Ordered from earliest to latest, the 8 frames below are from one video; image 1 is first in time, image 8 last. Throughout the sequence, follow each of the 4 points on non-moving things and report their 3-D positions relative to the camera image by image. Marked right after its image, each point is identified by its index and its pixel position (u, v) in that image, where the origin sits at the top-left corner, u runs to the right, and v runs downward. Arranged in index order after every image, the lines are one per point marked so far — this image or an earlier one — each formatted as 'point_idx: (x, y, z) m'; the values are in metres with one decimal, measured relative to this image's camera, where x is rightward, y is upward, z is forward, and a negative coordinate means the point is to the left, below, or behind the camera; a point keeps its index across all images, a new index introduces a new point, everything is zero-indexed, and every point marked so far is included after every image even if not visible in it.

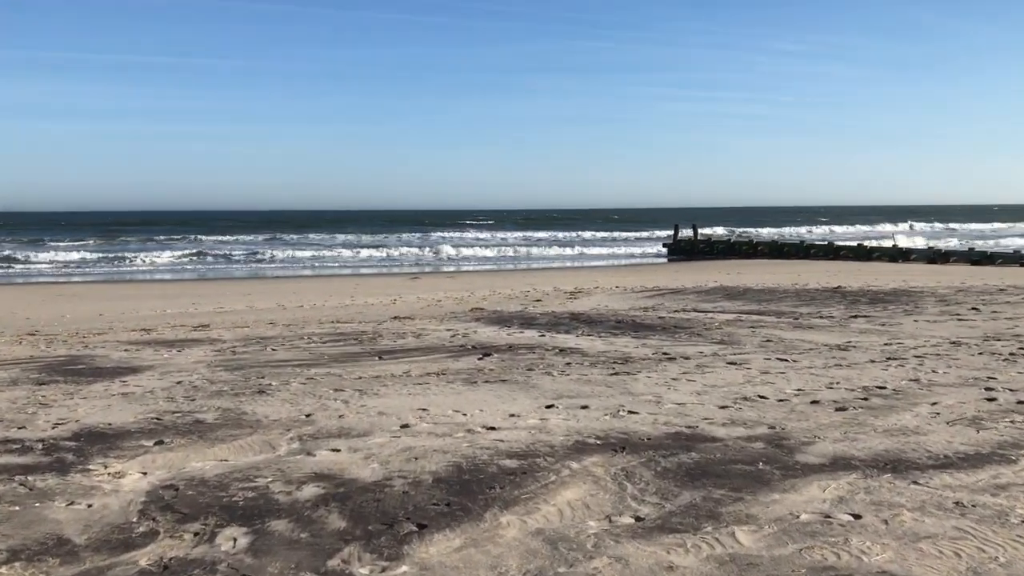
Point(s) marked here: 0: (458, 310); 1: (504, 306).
0: (-0.8, -0.3, +14.5) m
1: (-0.1, -0.3, +15.2) m
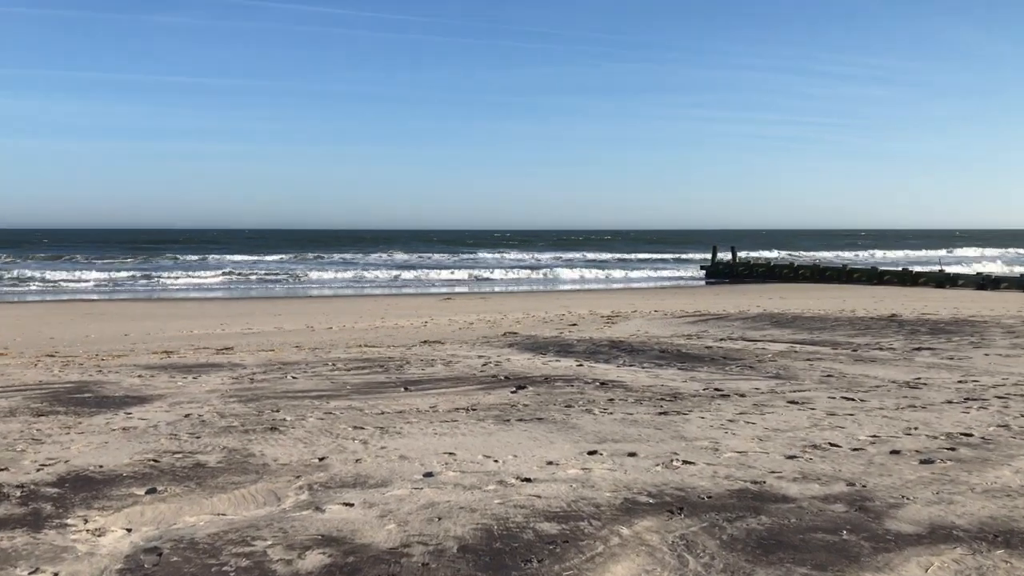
0: (-0.3, -0.7, +13.9) m
1: (+0.4, -0.7, +14.6) m
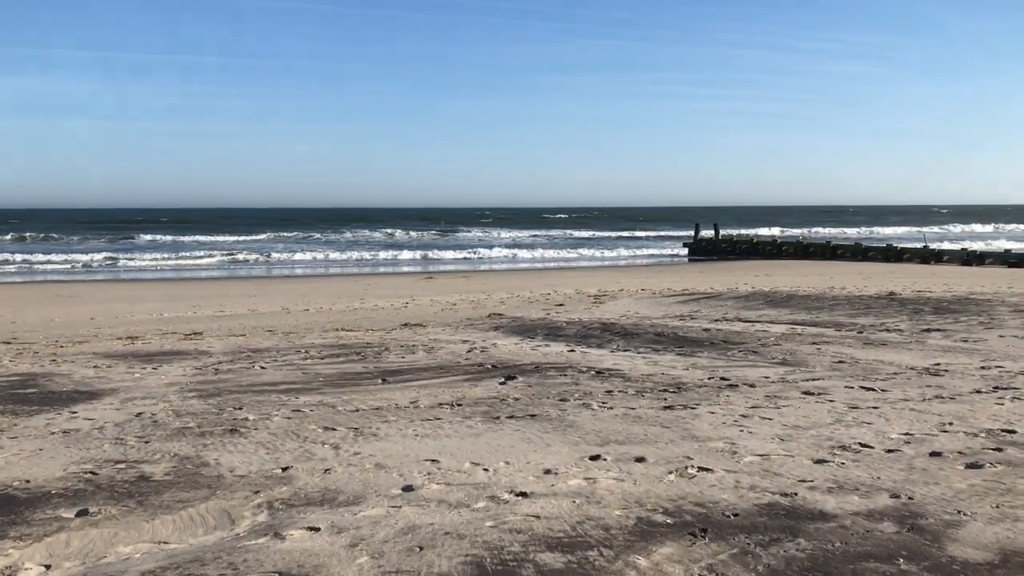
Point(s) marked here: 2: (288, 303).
0: (-0.5, -0.4, +13.3) m
1: (+0.2, -0.4, +14.0) m
2: (-4.2, -0.3, +17.9) m
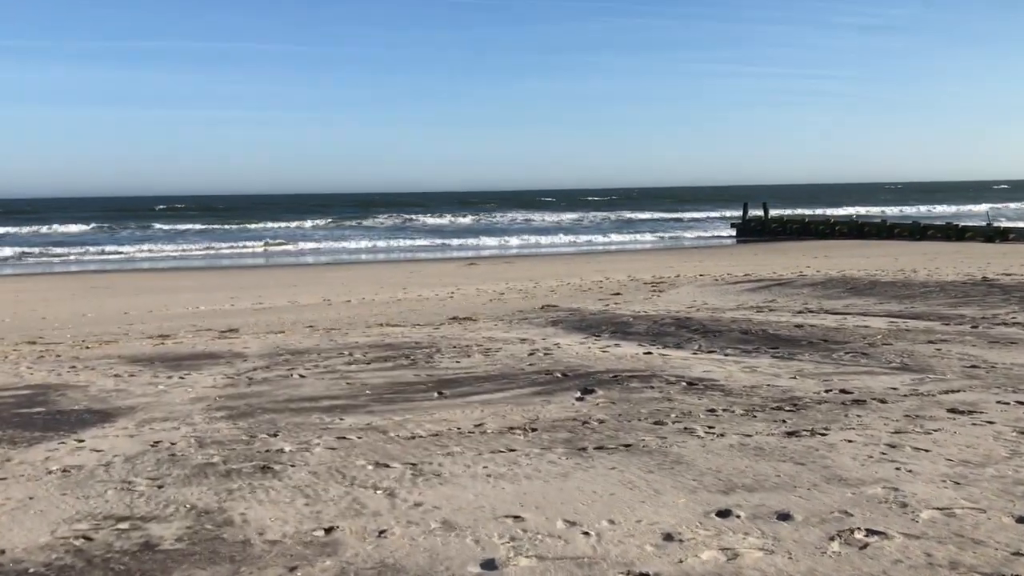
0: (+0.3, -0.3, +12.3) m
1: (+0.9, -0.2, +13.0) m
2: (-3.3, -0.1, +17.1) m
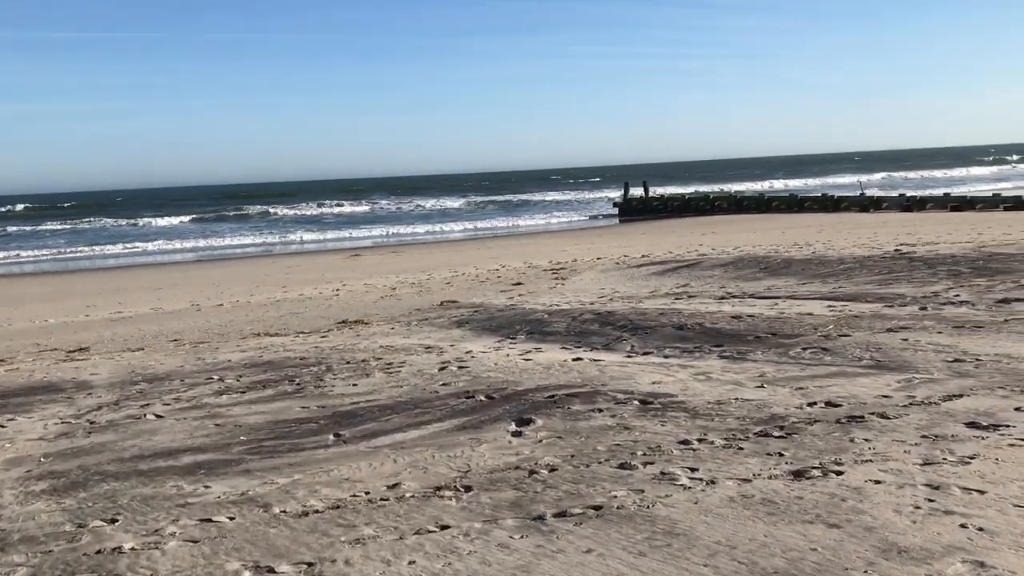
0: (-1.0, -0.2, +11.1) m
1: (-0.4, -0.1, +11.9) m
2: (-5.1, -0.2, +15.4) m
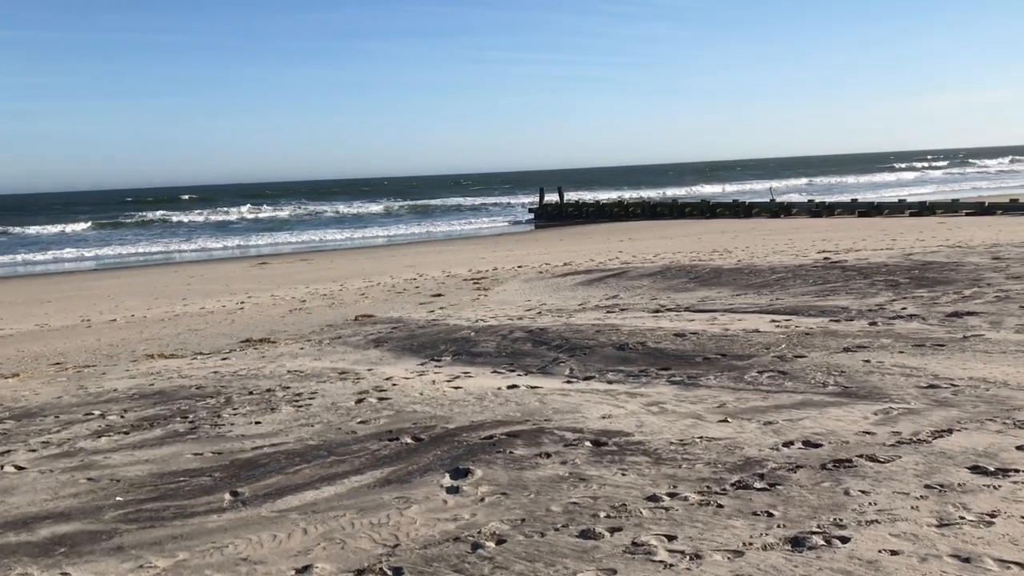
0: (-1.9, -0.4, +10.3) m
1: (-1.3, -0.3, +11.1) m
2: (-6.4, -0.4, +14.2) m
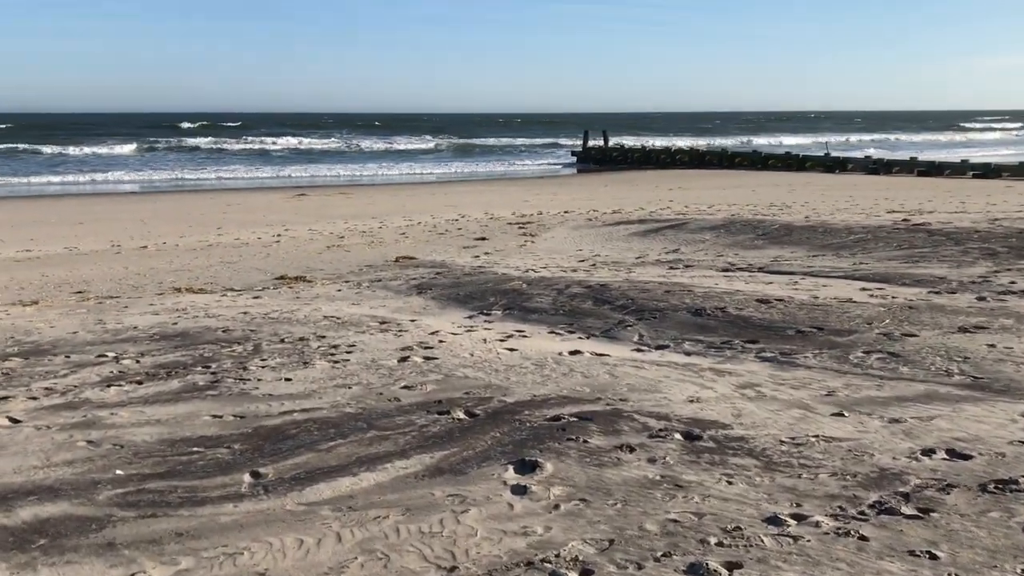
0: (-1.3, +0.3, +9.6) m
1: (-0.8, +0.4, +10.4) m
2: (-5.7, +0.7, +13.7) m
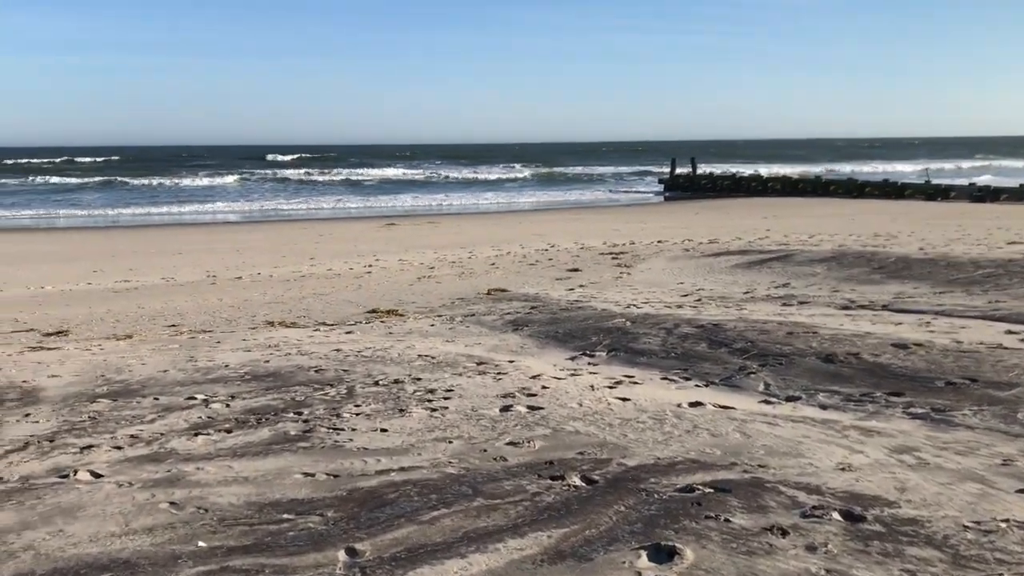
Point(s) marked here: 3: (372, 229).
0: (-0.4, -0.1, +9.3) m
1: (+0.3, 0.0, +10.0) m
2: (-4.3, +0.3, +13.7) m
3: (-2.8, +1.1, +19.0) m
